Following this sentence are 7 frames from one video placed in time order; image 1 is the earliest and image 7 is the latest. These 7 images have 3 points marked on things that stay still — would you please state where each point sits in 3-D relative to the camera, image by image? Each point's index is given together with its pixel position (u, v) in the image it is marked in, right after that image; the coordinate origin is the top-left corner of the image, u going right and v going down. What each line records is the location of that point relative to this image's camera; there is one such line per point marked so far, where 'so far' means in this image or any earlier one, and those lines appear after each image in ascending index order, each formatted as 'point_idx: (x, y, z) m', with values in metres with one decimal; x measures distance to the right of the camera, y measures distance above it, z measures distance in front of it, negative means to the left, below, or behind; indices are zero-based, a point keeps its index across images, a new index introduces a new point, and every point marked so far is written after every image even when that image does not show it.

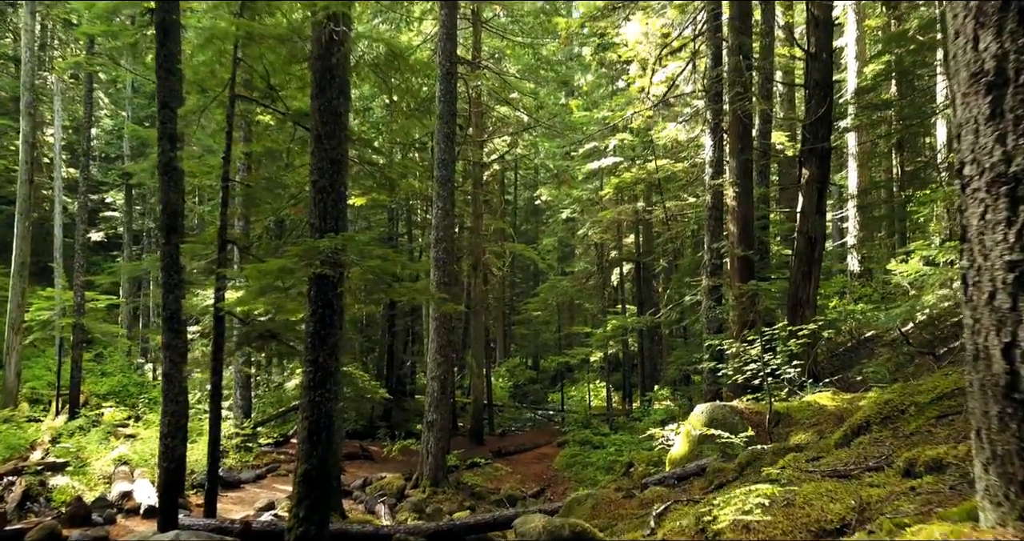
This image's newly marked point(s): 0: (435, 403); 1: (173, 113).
0: (-1.3, -2.3, +12.7) m
1: (-3.3, +1.5, +7.2) m
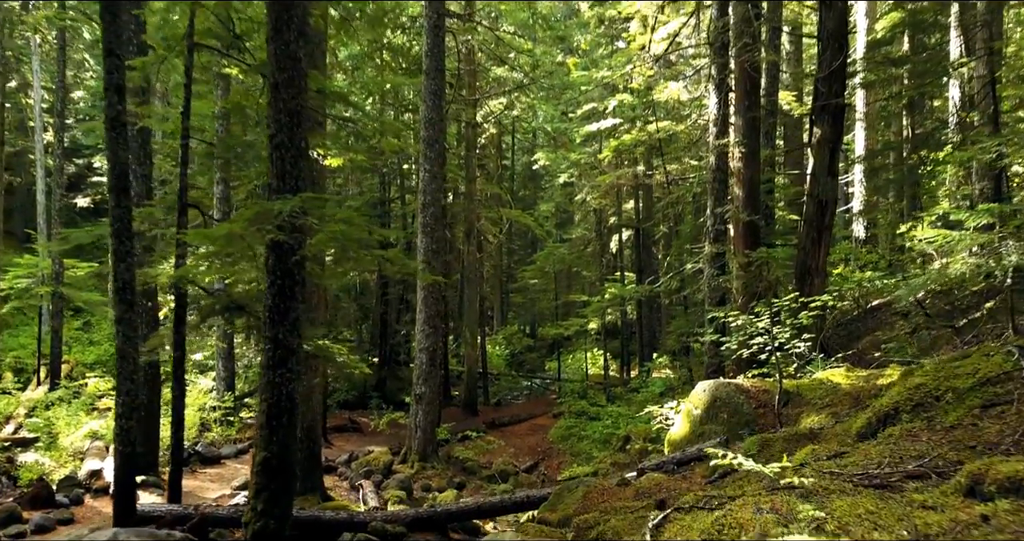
0: (-1.5, -1.8, +12.1) m
1: (-3.4, +1.8, +6.5) m
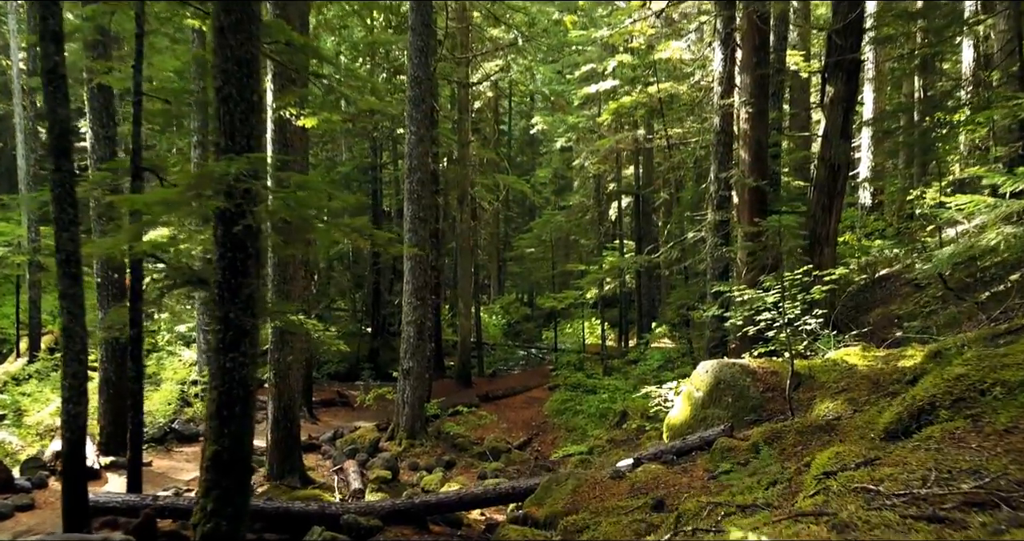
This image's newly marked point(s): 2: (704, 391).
0: (-1.6, -1.3, +11.6) m
1: (-3.6, +2.1, +5.8) m
2: (+1.6, -1.0, +6.3) m
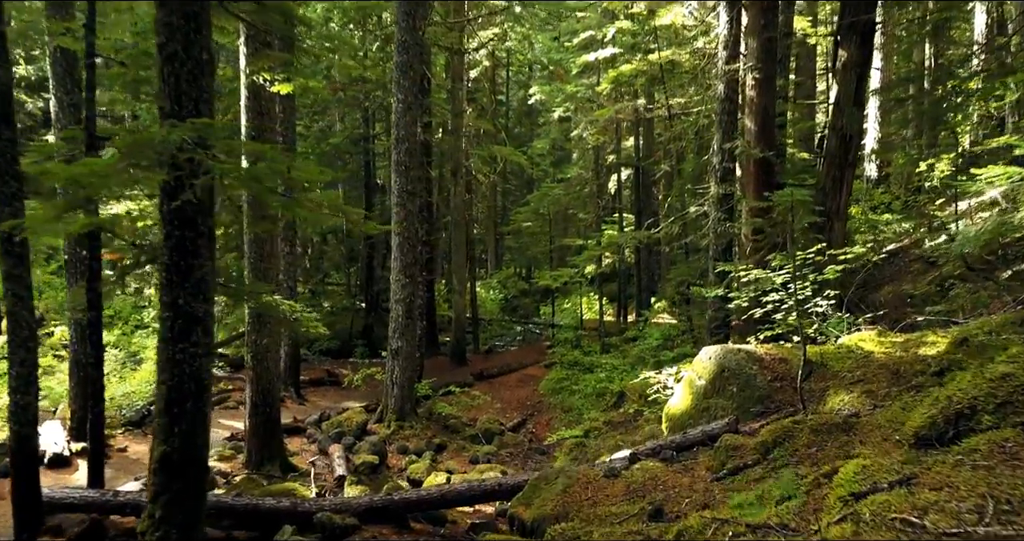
0: (-1.7, -0.9, +11.1) m
1: (-3.7, +2.2, +5.2) m
2: (+1.5, -0.9, +5.8) m
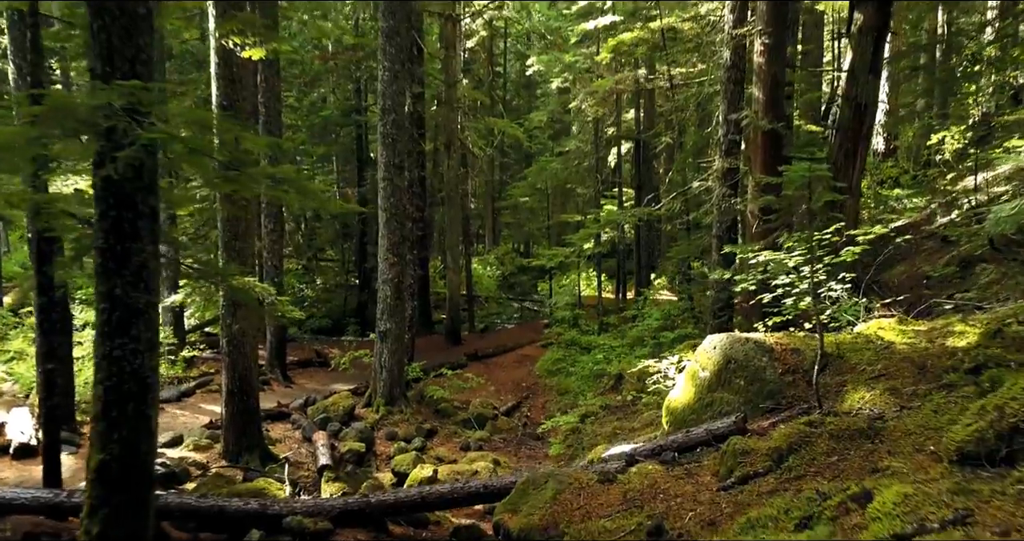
0: (-1.8, -0.6, +10.6) m
1: (-3.8, +2.3, +4.6) m
2: (+1.4, -0.7, +5.4) m
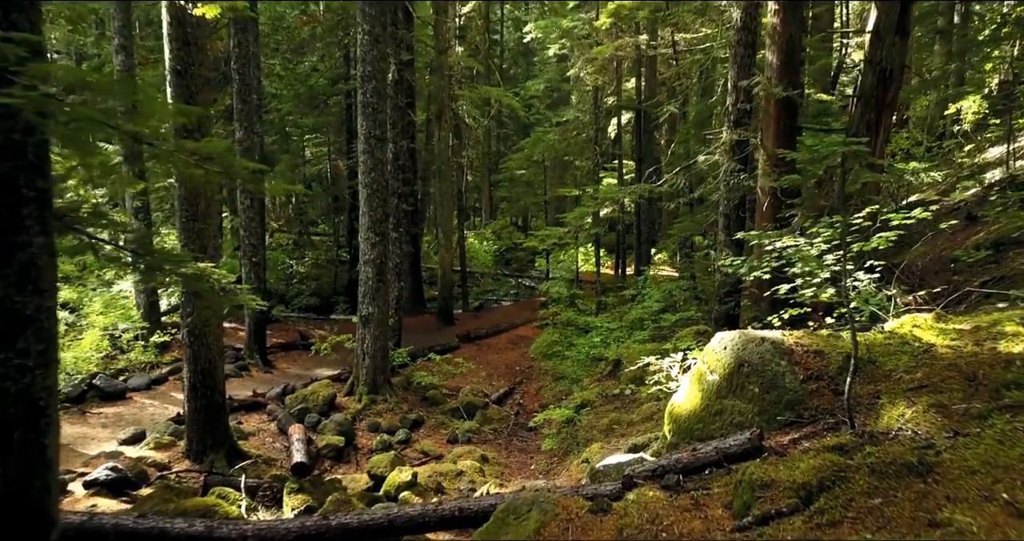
0: (-1.9, -0.3, +9.9) m
1: (-3.9, +2.4, +3.8) m
2: (+1.3, -0.7, +4.7) m
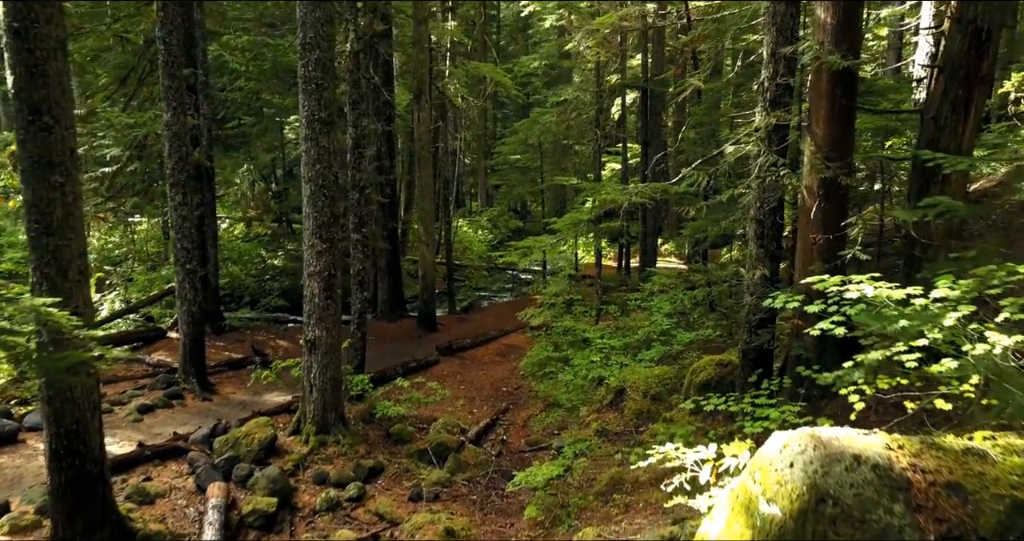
0: (-2.1, -0.5, +8.1) m
1: (-4.1, +2.1, +1.9) m
2: (+1.1, -1.0, +2.9) m
